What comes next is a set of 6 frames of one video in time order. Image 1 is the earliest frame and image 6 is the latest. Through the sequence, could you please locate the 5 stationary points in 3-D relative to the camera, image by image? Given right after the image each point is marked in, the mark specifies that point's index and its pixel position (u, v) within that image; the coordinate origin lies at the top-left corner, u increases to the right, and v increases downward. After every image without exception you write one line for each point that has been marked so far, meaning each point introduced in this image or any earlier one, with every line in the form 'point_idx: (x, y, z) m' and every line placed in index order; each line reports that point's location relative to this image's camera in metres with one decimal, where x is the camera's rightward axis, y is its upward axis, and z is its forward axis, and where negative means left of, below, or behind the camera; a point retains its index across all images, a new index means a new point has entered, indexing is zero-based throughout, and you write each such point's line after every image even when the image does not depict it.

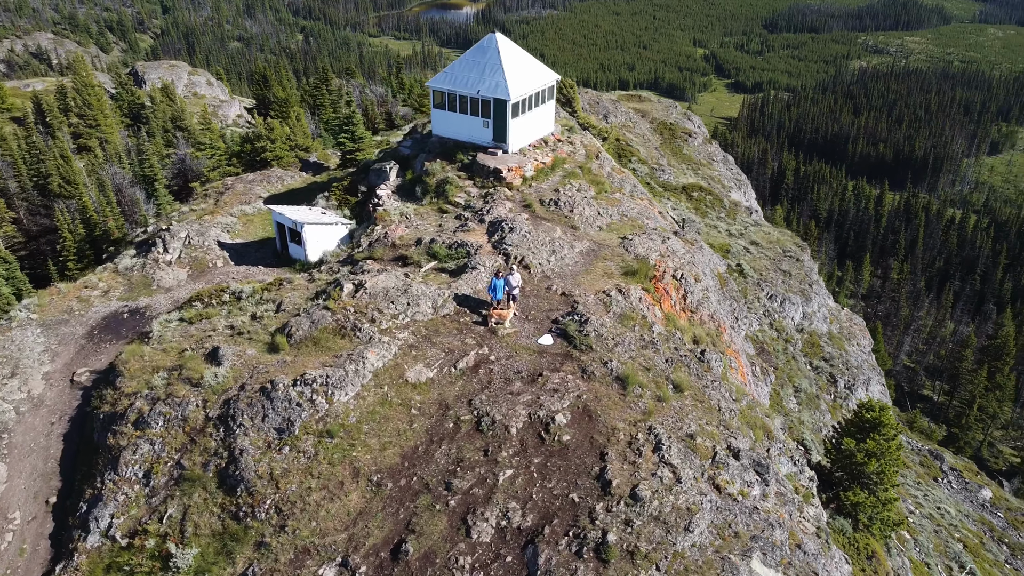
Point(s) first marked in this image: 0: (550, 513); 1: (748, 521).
0: (+0.9, -5.3, +19.1) m
1: (+5.9, -5.6, +20.1) m
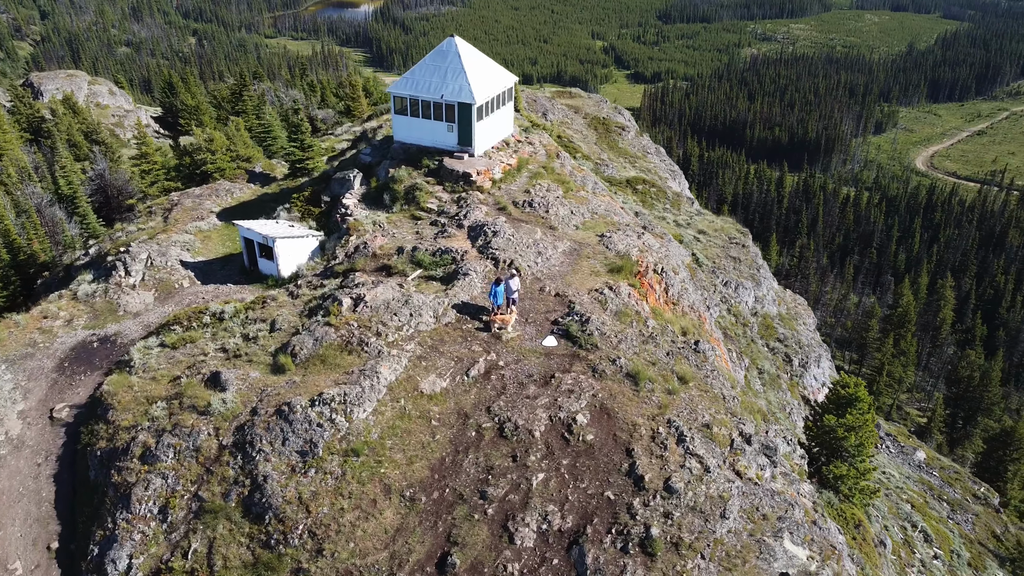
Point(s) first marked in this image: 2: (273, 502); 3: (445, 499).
0: (+1.8, -5.4, +19.4) m
1: (+6.7, -5.4, +20.9) m
2: (-5.8, -5.1, +19.6) m
3: (-1.7, -5.2, +19.9) m
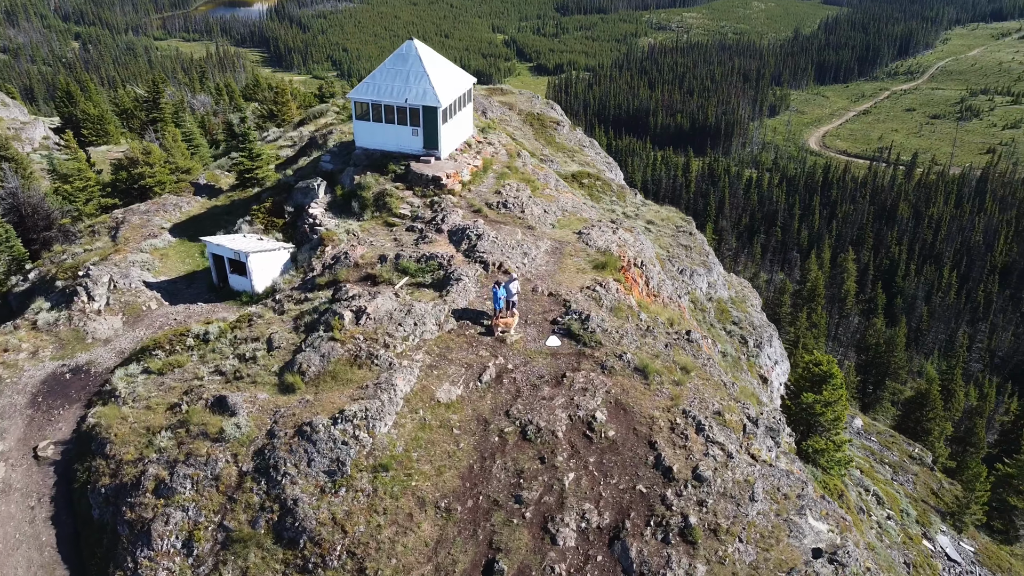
0: (+2.8, -5.4, +19.9) m
1: (+7.4, -5.1, +21.9) m
2: (-4.9, -5.6, +19.2) m
3: (-0.8, -5.4, +20.0) m
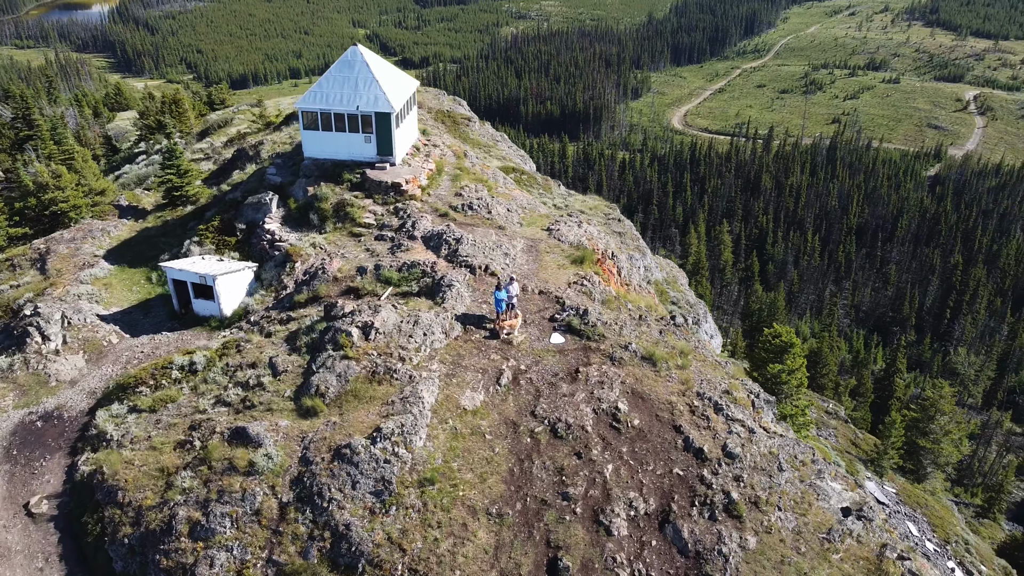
0: (+4.0, -5.2, +20.7) m
1: (+8.2, -4.5, +23.4) m
2: (-3.5, -6.0, +18.9) m
3: (+0.4, -5.5, +20.3) m
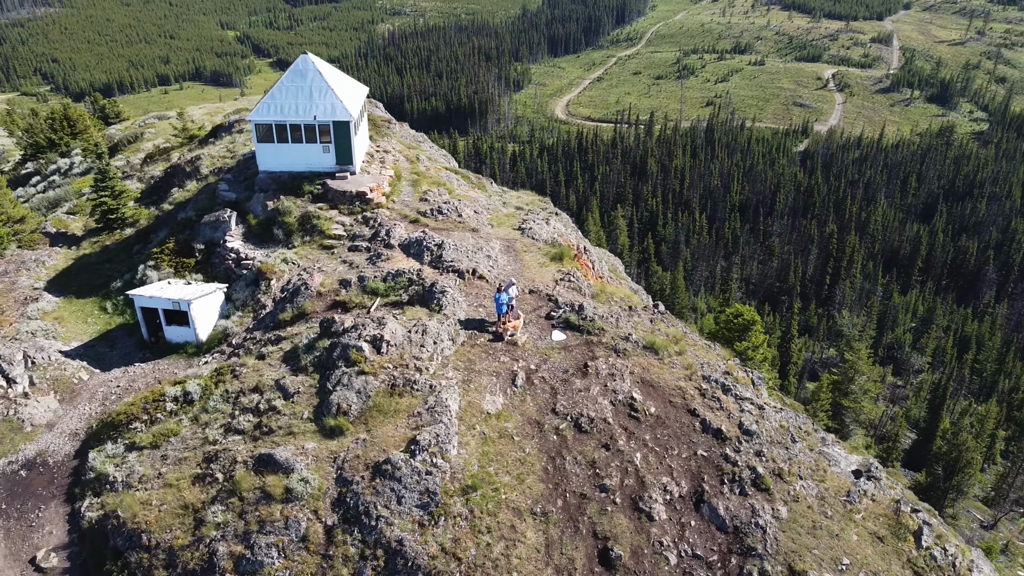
0: (+4.9, -4.9, +21.7) m
1: (+8.7, -3.9, +24.9) m
2: (-2.1, -6.3, +18.9) m
3: (+1.5, -5.5, +20.8) m
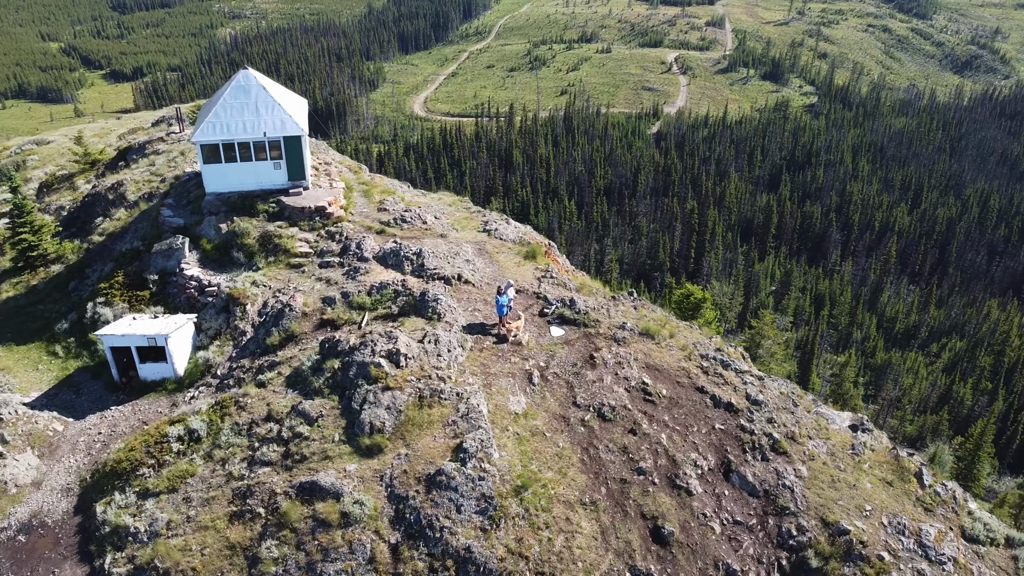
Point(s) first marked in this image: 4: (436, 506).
0: (+5.9, -4.5, +23.1) m
1: (+9.0, -3.1, +26.9) m
2: (-0.4, -6.5, +19.2) m
3: (+2.7, -5.4, +21.7) m
4: (-1.9, -5.4, +20.0) m
